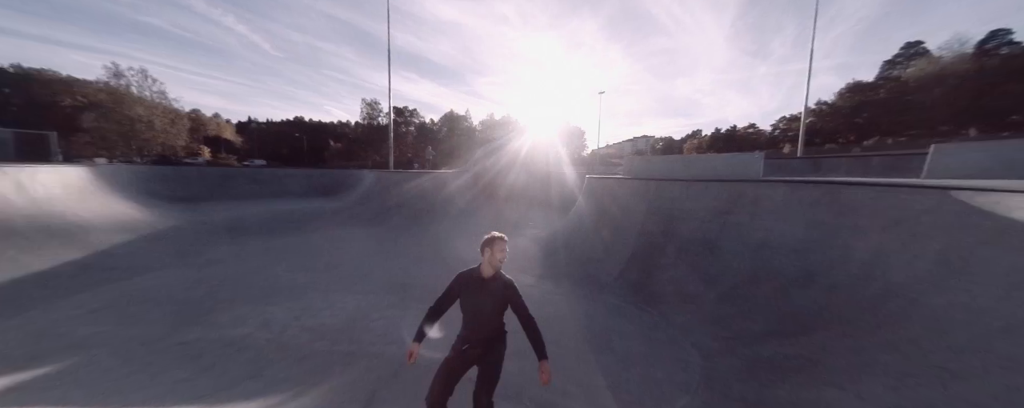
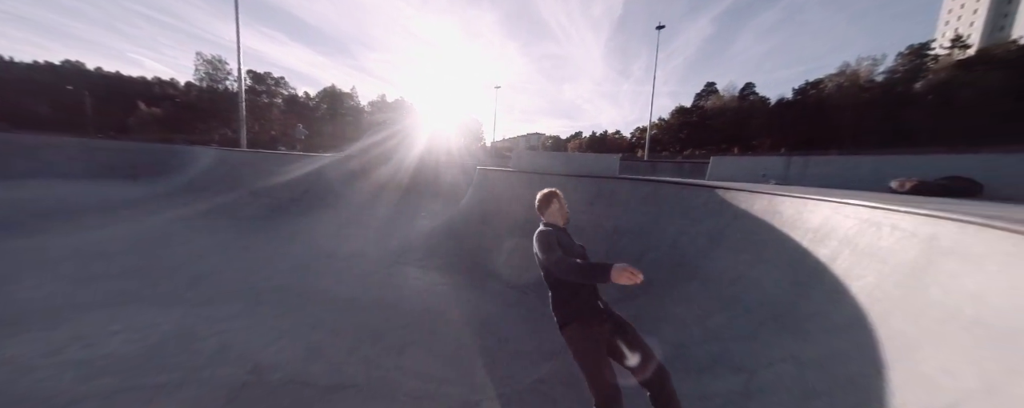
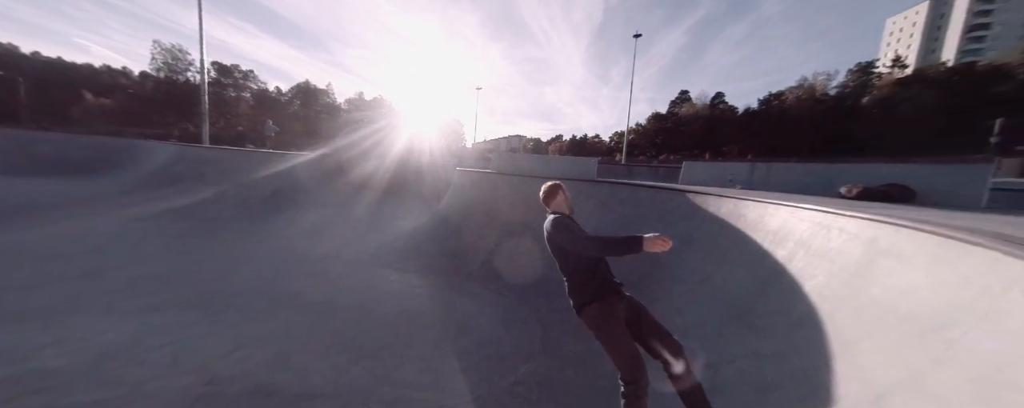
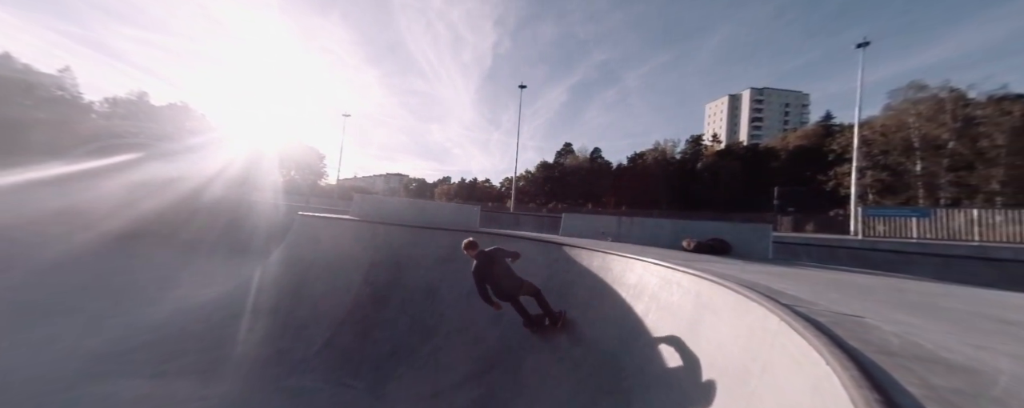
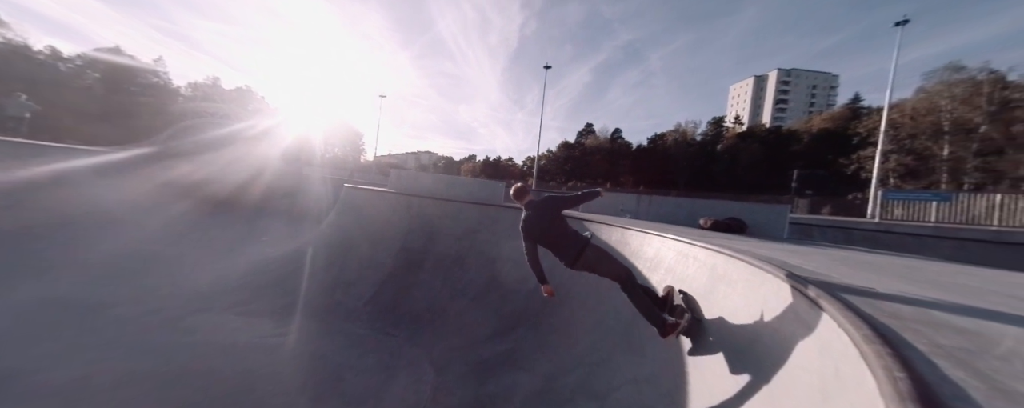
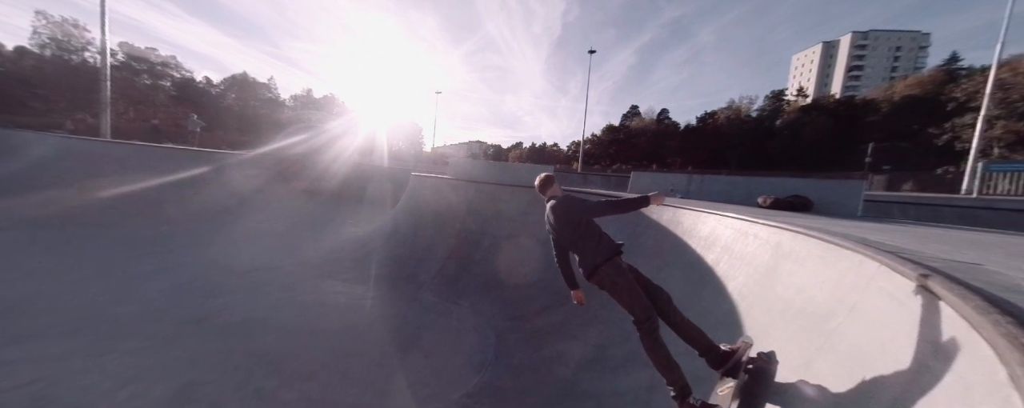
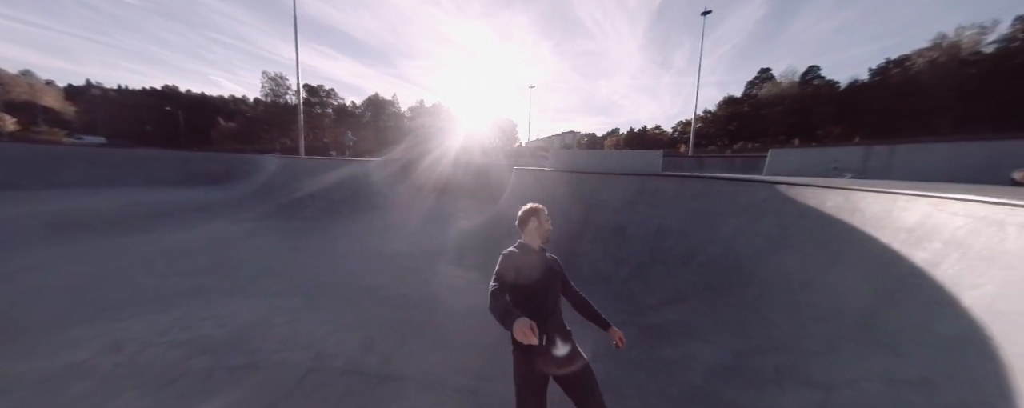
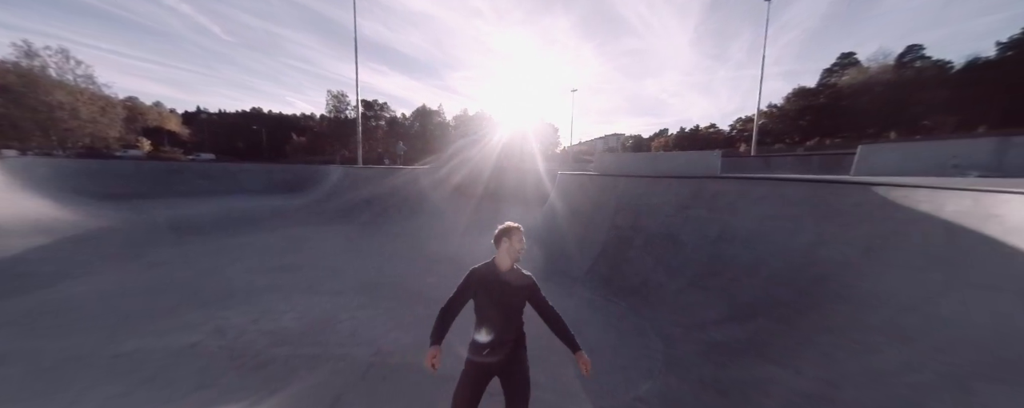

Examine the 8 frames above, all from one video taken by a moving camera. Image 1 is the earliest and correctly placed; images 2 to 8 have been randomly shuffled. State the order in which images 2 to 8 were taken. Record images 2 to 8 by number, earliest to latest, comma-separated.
8, 7, 2, 3, 6, 5, 4
